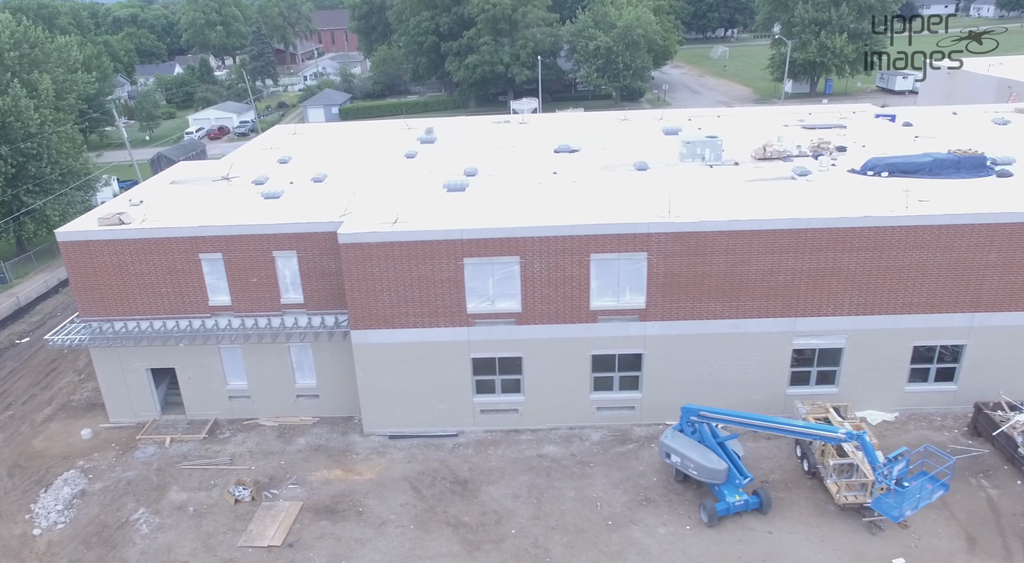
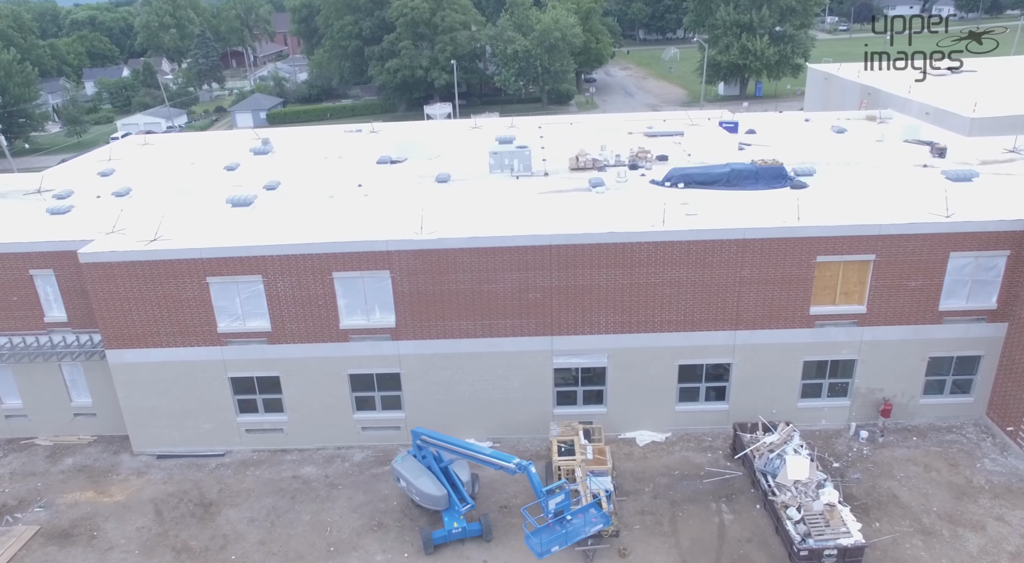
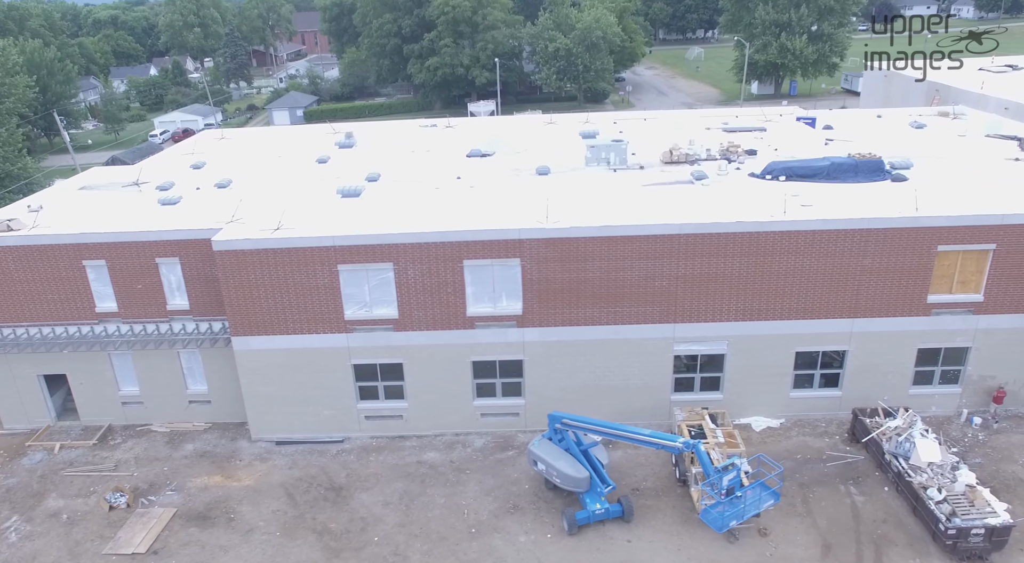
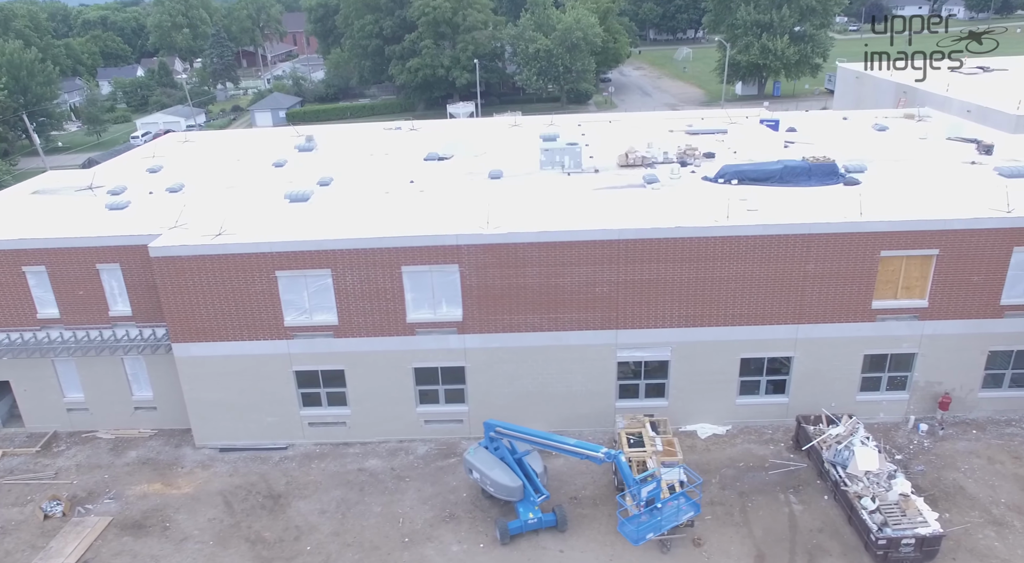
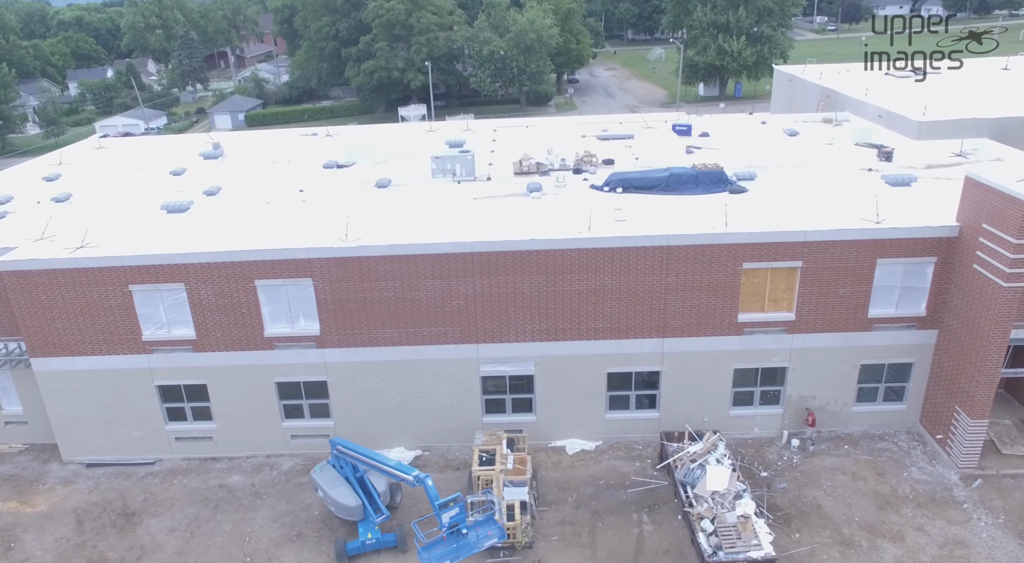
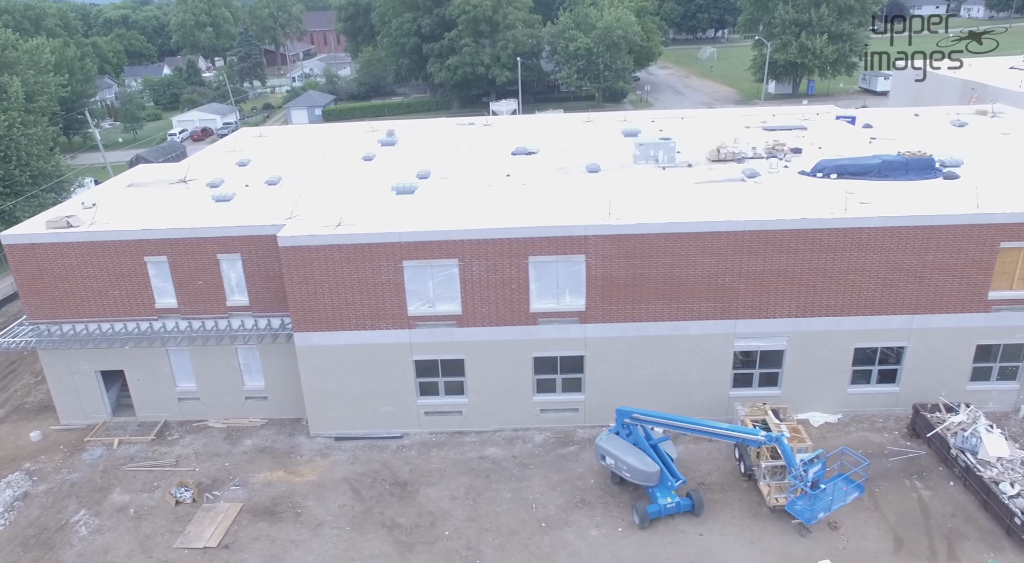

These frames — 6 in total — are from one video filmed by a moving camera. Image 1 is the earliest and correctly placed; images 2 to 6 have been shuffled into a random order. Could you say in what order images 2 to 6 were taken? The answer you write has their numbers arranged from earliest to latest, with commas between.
6, 3, 4, 2, 5
